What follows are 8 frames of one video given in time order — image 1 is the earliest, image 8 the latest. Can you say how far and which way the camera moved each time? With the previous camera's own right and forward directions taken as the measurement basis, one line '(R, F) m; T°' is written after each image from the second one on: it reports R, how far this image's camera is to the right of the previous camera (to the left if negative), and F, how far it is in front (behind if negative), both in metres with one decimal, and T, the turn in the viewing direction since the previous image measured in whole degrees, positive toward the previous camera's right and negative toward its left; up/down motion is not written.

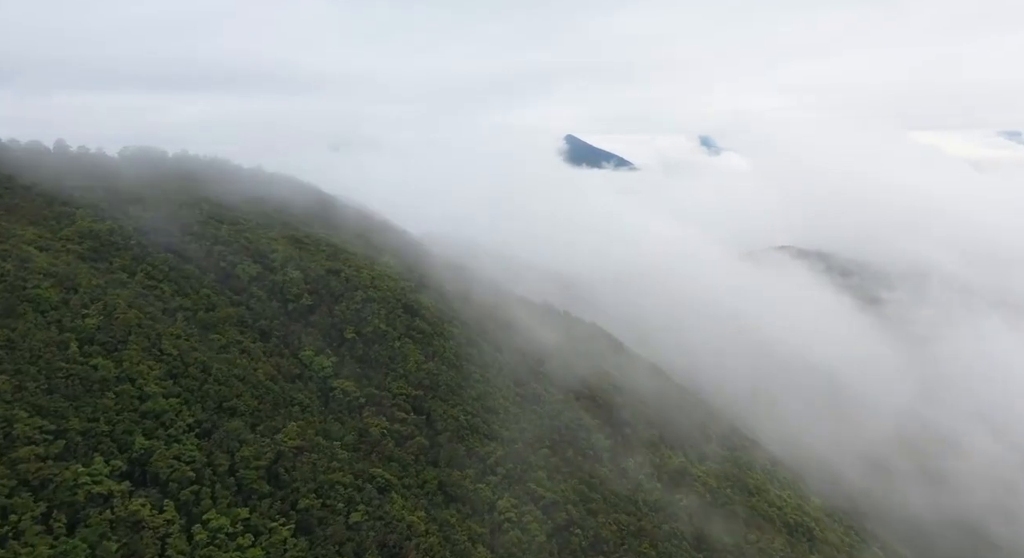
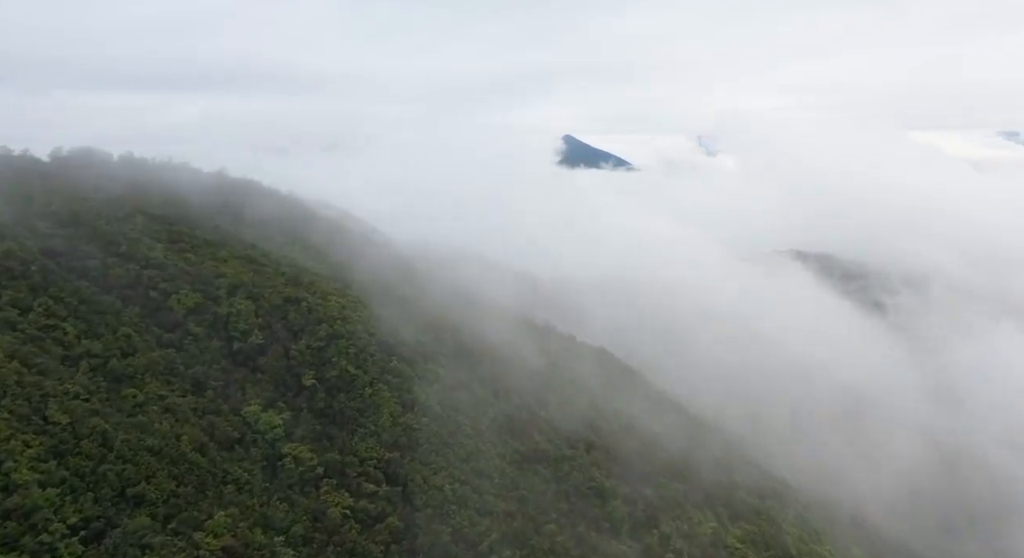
(+0.1, +5.7) m; 0°
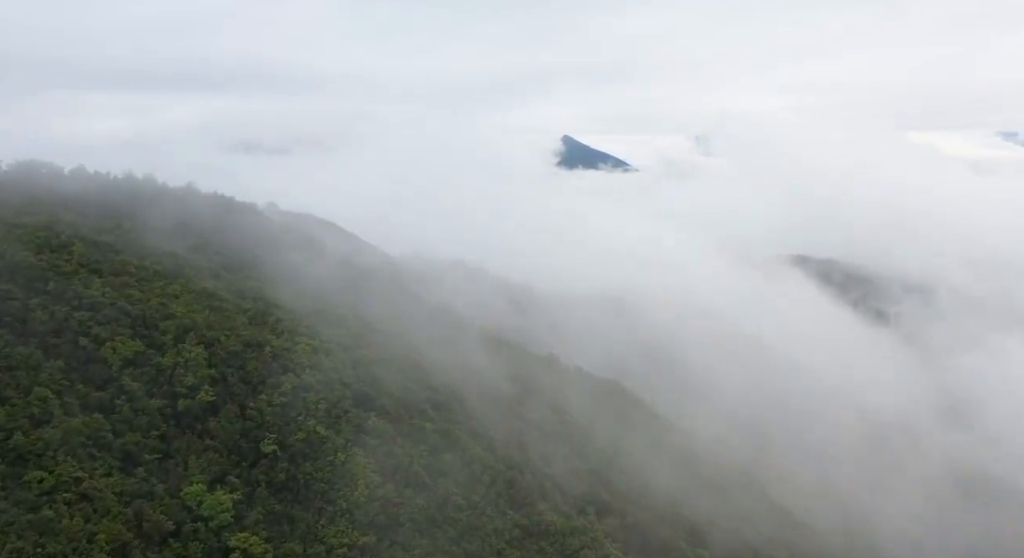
(0.0, +4.0) m; 0°
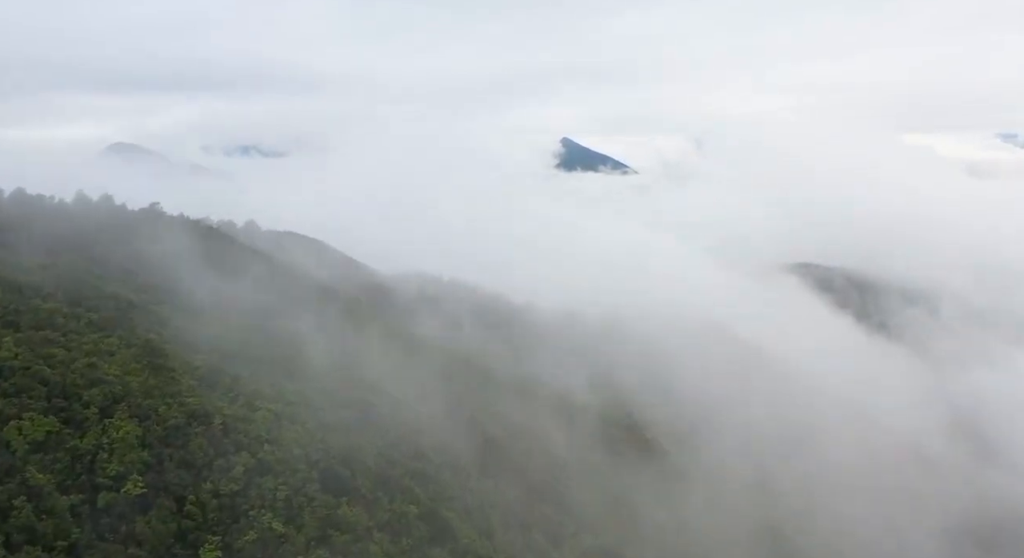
(0.0, +4.0) m; 0°
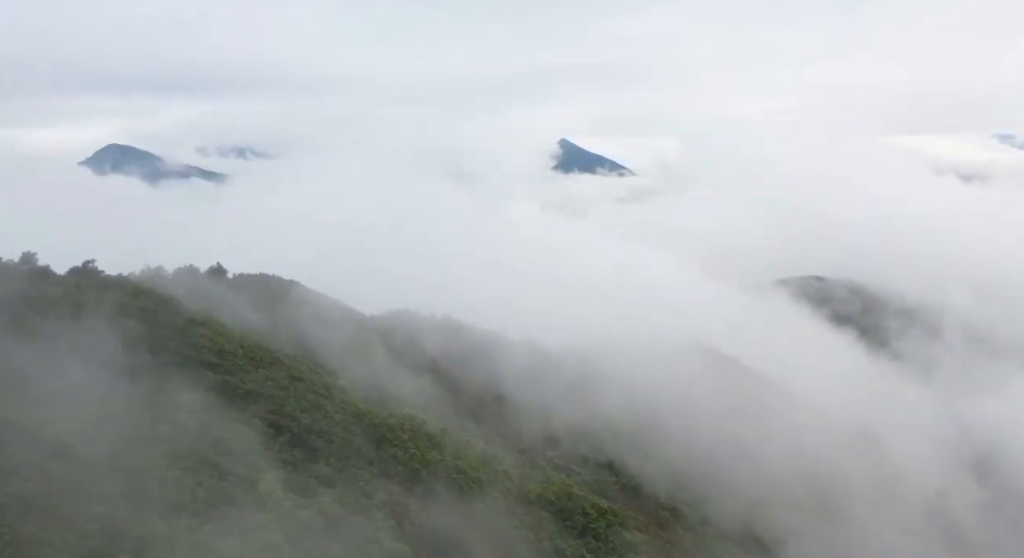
(0.0, +5.5) m; 0°
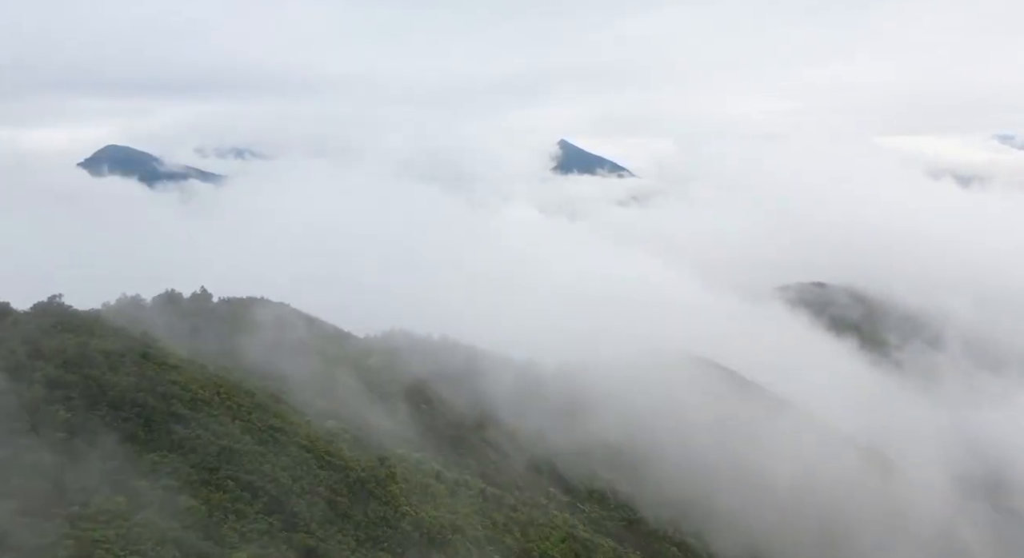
(+0.6, +2.4) m; 0°
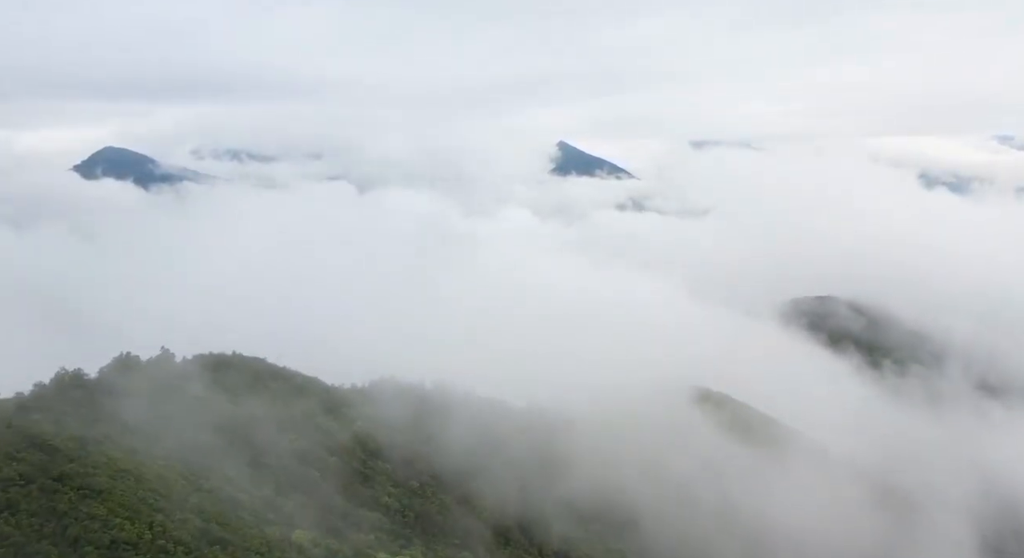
(+1.4, +5.2) m; 0°
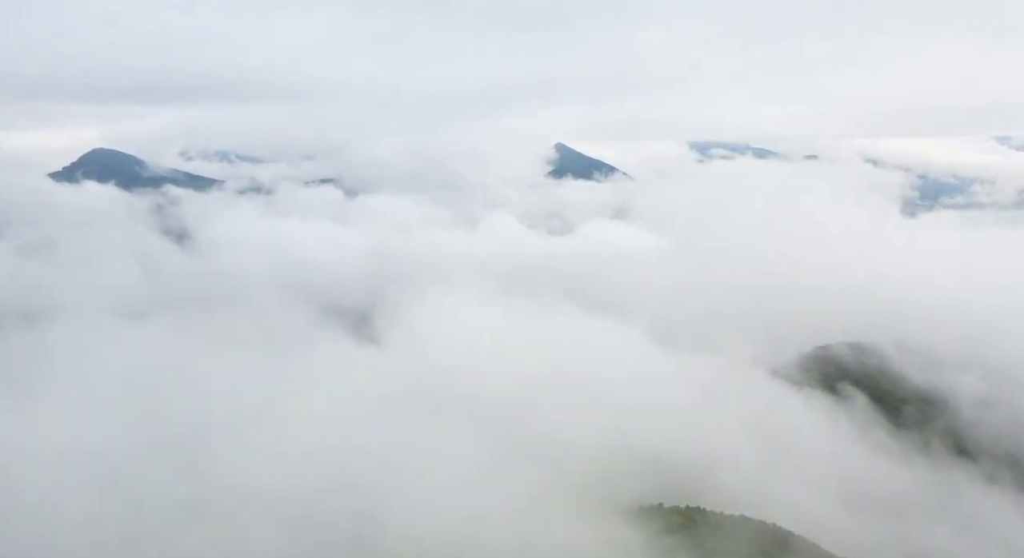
(+4.4, +17.3) m; 0°
